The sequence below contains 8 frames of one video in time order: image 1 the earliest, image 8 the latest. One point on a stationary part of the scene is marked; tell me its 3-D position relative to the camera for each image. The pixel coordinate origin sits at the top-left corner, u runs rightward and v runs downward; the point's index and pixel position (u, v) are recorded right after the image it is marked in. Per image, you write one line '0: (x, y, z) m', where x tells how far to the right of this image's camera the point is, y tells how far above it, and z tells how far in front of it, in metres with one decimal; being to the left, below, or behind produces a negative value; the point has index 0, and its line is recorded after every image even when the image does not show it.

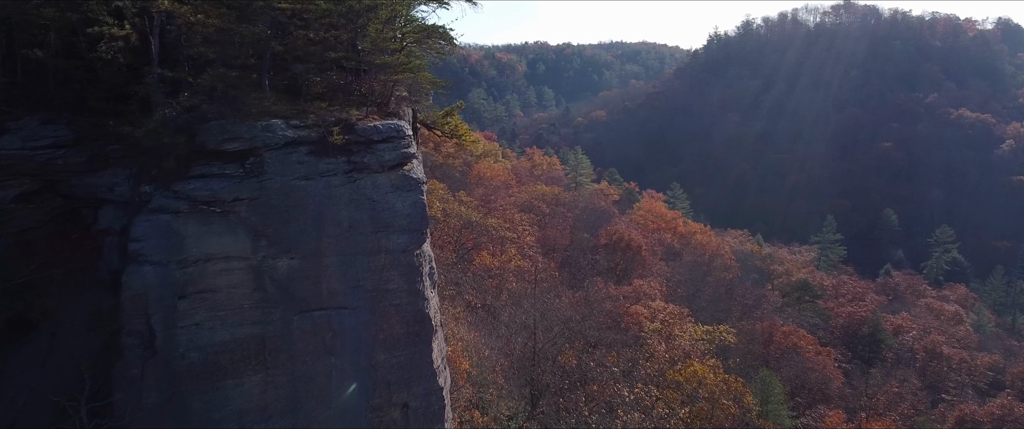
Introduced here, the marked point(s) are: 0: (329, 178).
0: (-1.9, +0.4, +8.5) m
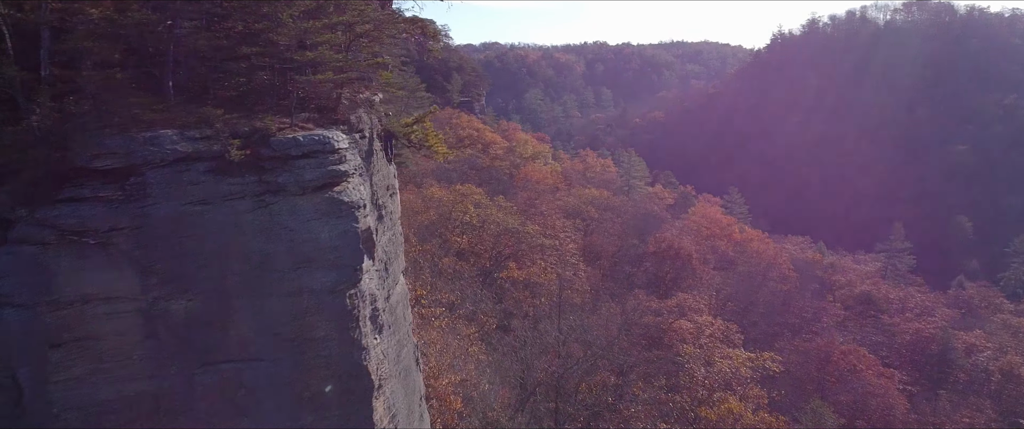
0: (-2.4, +0.1, +6.9) m
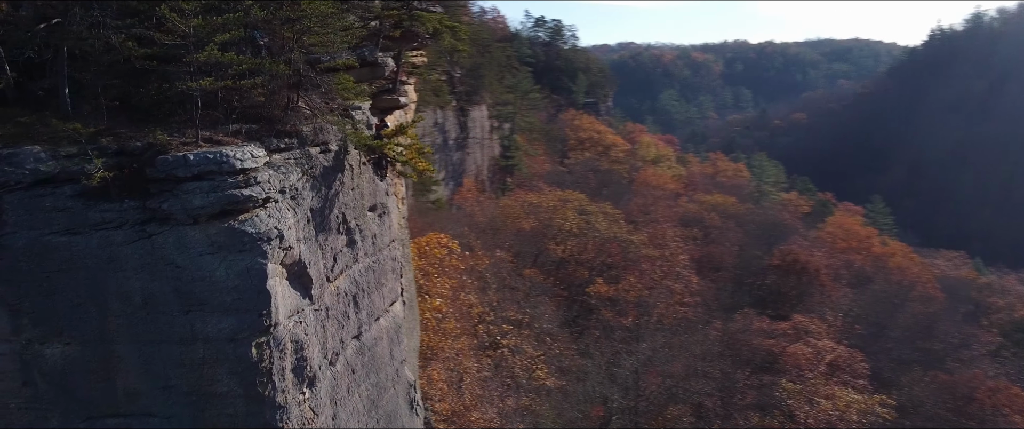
0: (-2.9, -0.1, +5.8) m
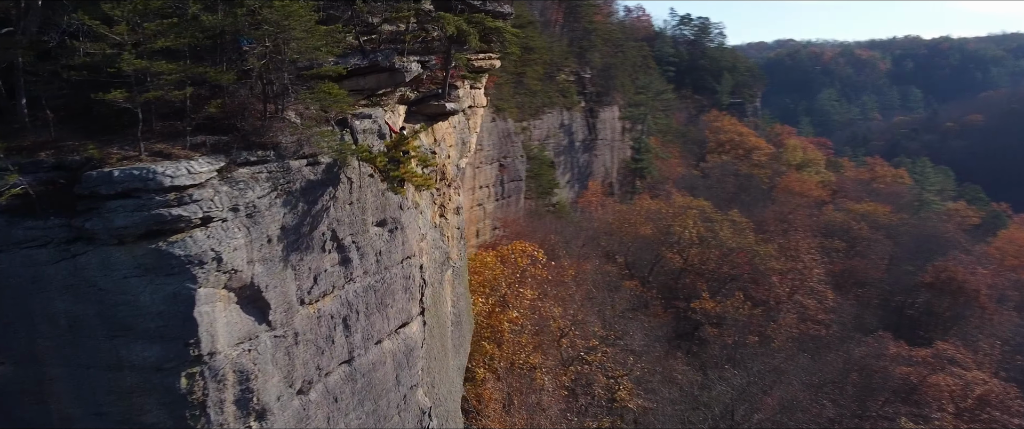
0: (-3.3, -0.2, +5.5) m
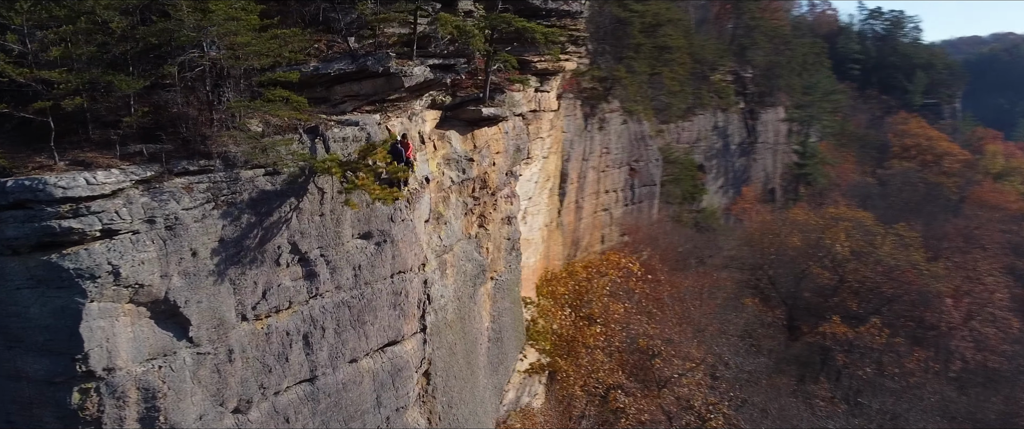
0: (-4.0, -0.3, +5.6) m
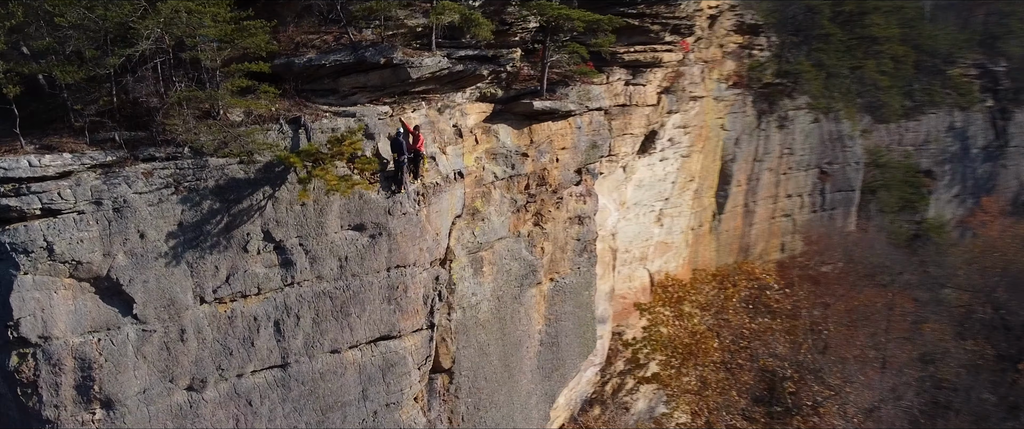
0: (-4.7, -0.1, +6.4) m
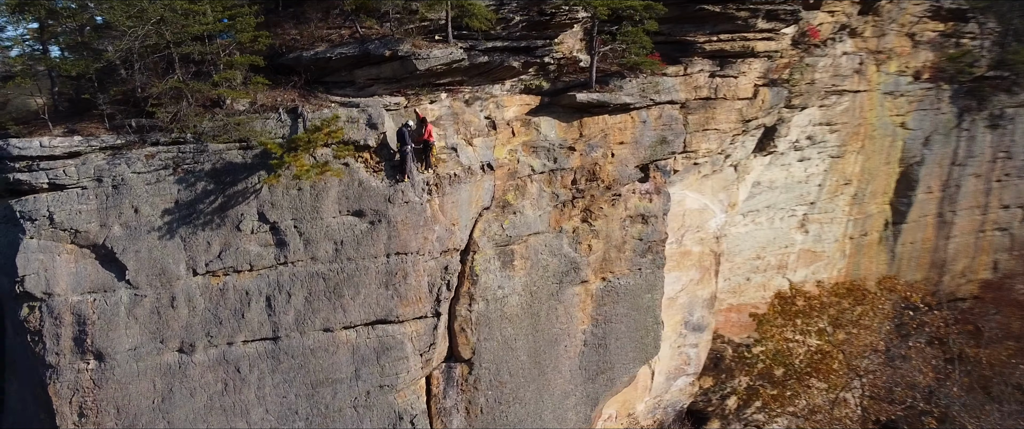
0: (-5.1, +0.2, +7.8) m
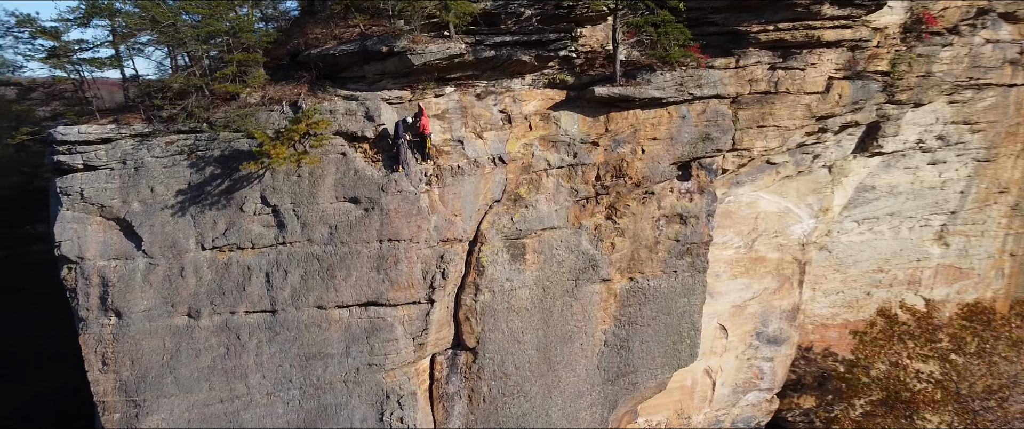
0: (-5.2, +0.5, +9.3) m
